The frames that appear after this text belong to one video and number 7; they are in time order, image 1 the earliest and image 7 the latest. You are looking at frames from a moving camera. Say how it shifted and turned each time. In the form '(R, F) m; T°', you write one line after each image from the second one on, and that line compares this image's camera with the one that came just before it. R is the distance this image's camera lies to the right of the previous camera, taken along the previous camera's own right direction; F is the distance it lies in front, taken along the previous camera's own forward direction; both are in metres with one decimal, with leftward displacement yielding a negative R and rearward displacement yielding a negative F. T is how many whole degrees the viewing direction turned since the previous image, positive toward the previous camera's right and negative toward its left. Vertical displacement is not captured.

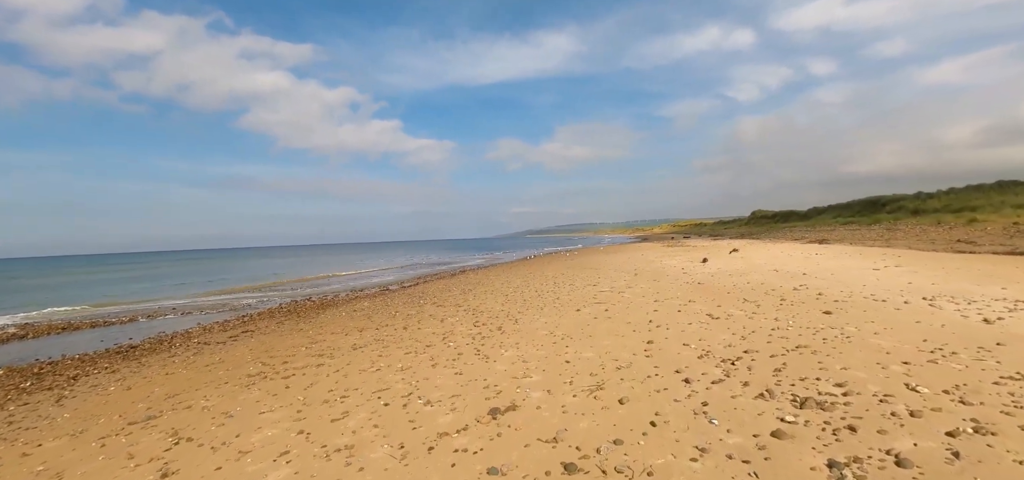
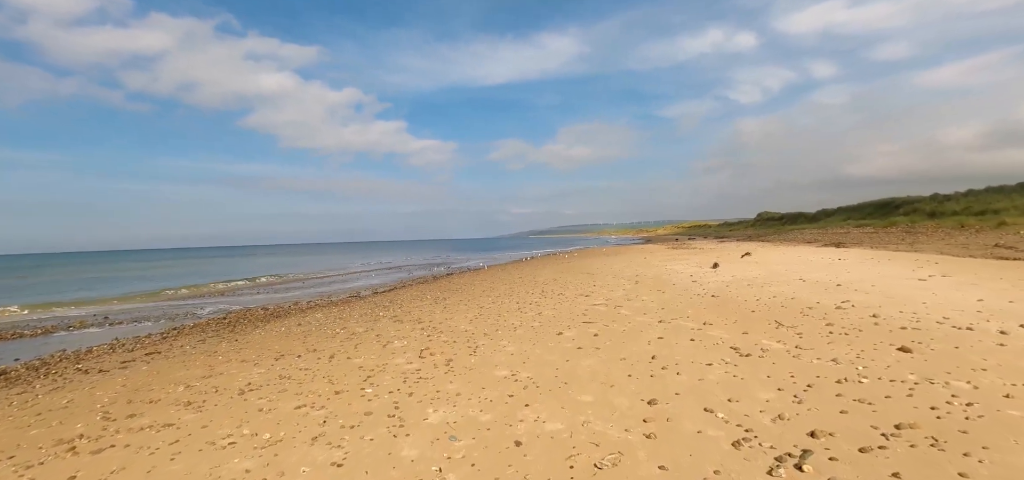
(+0.9, +2.9) m; -1°
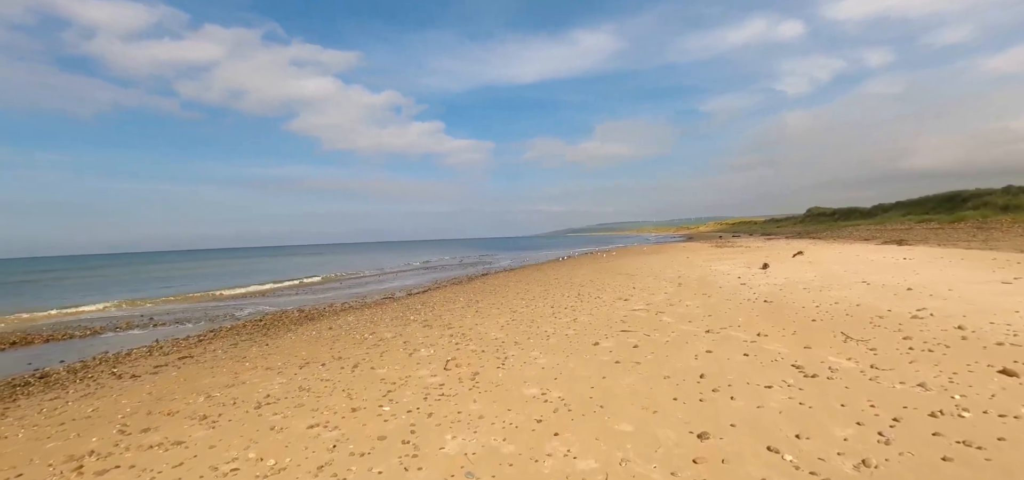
(+0.1, +0.7) m; -5°
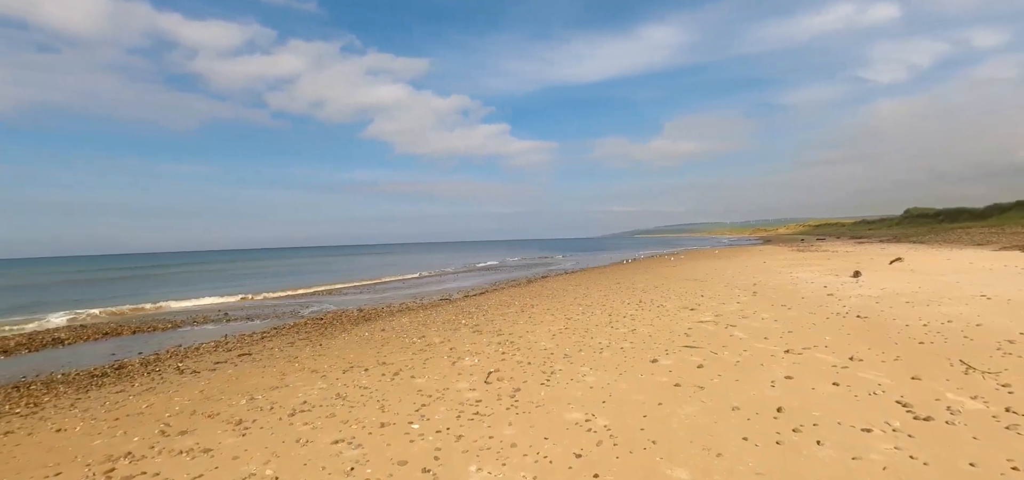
(+0.3, +0.7) m; -8°
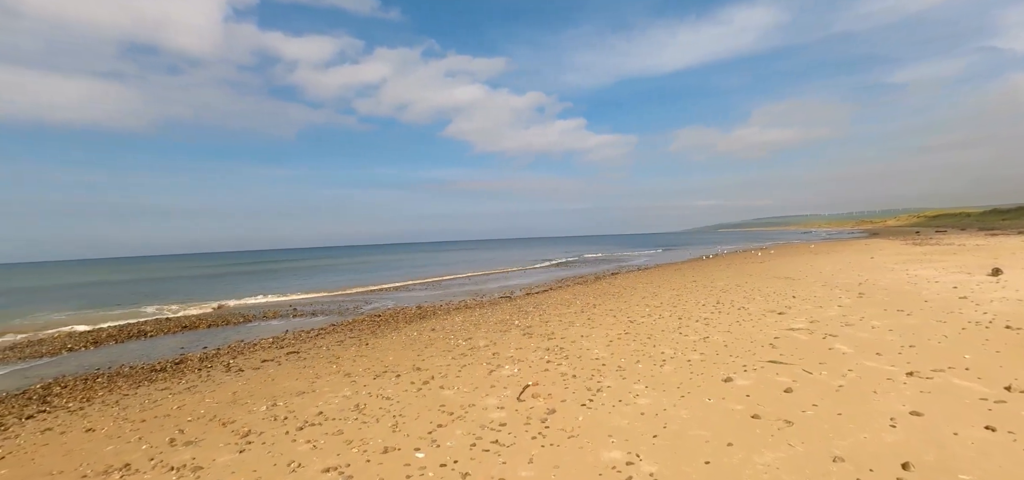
(+0.5, +1.2) m; -9°
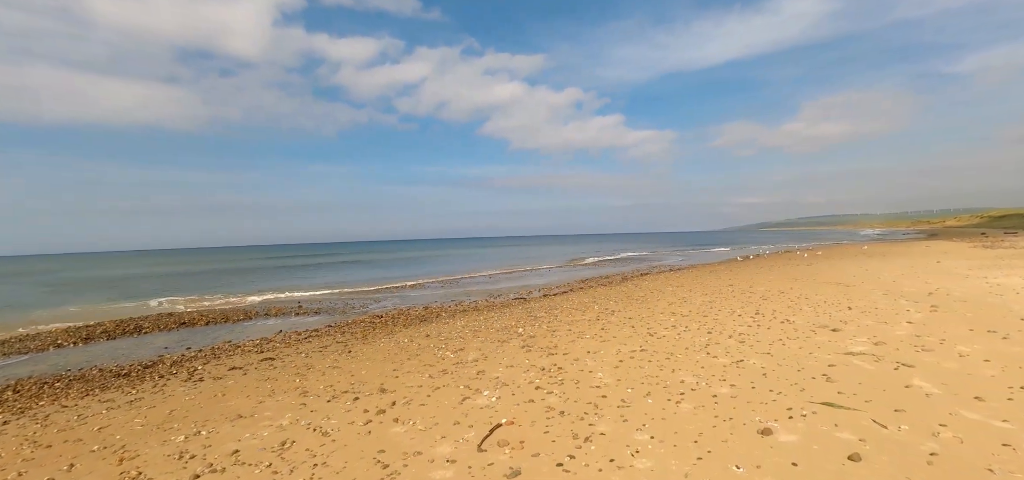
(+0.8, +1.6) m; -4°
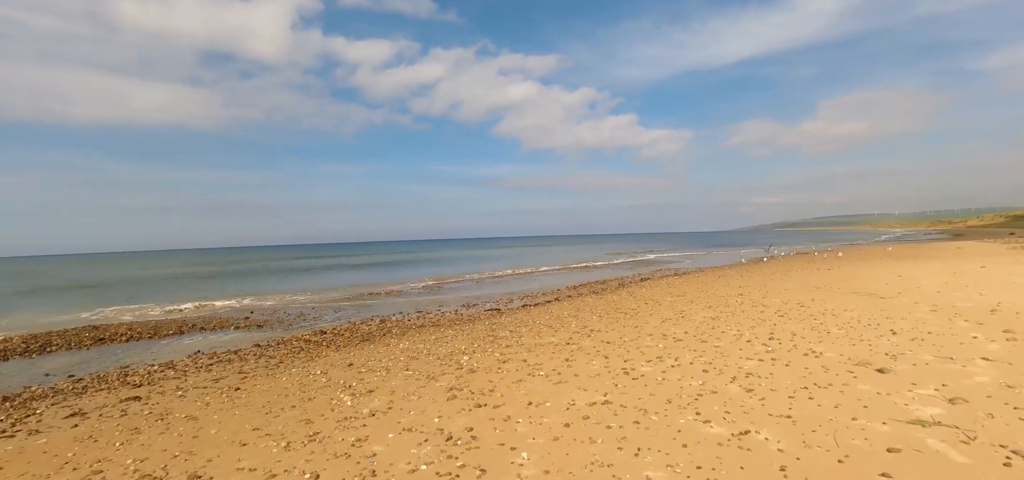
(+1.5, +2.7) m; -2°
